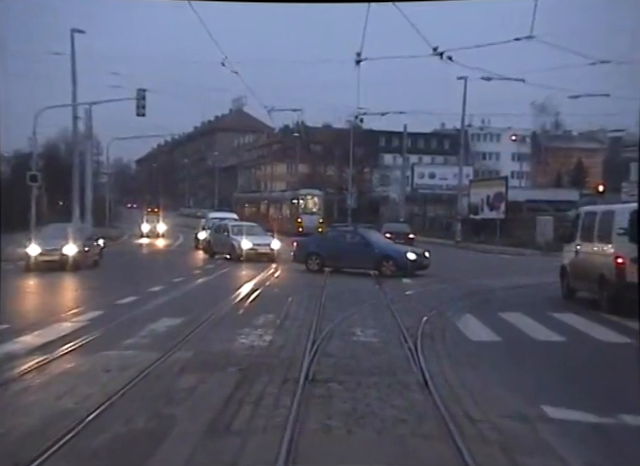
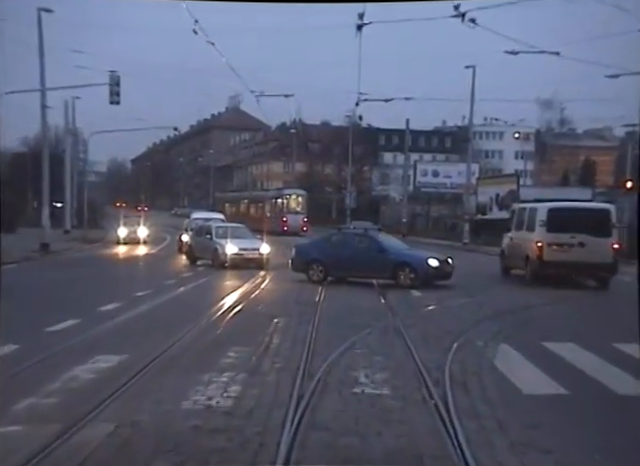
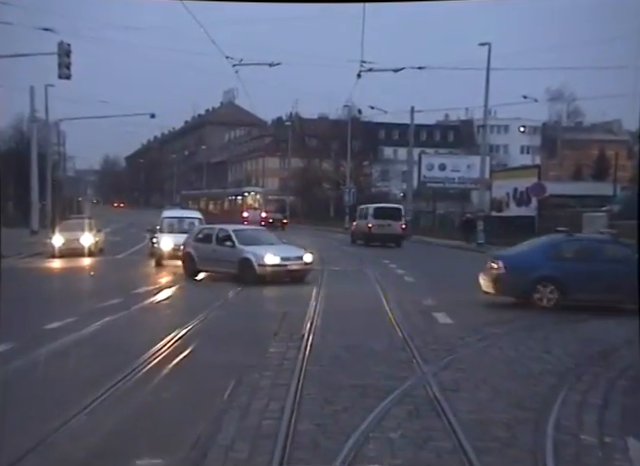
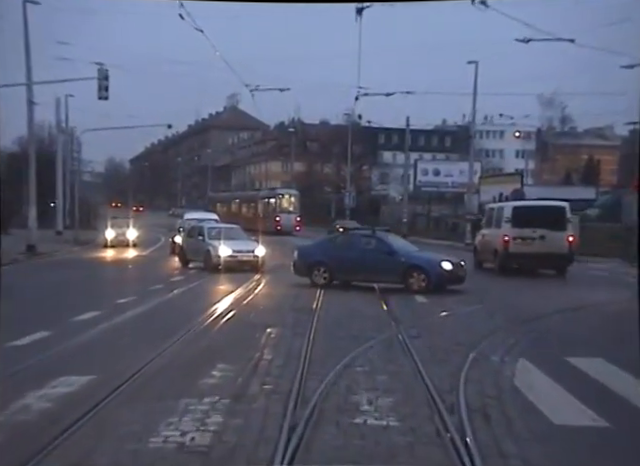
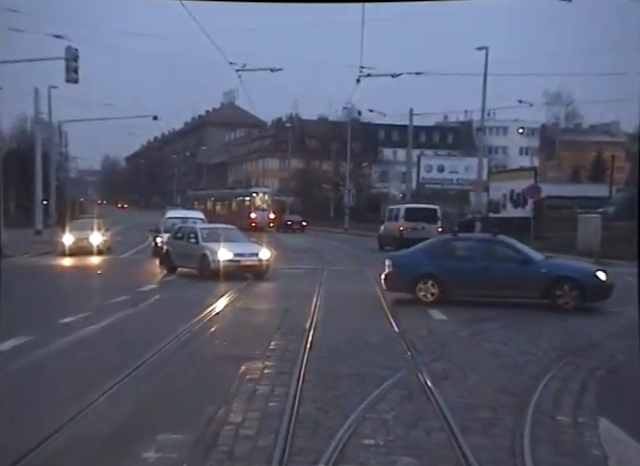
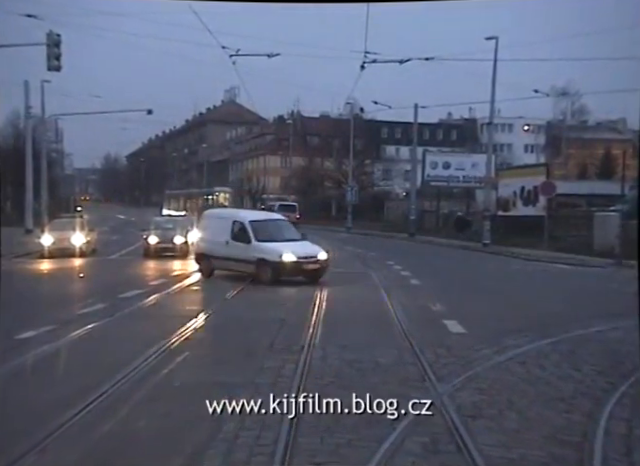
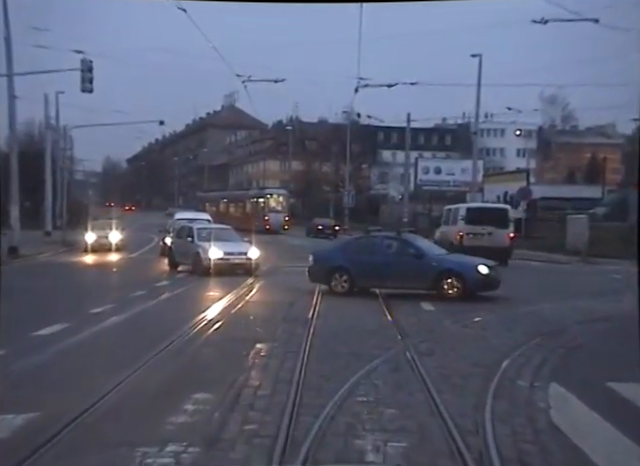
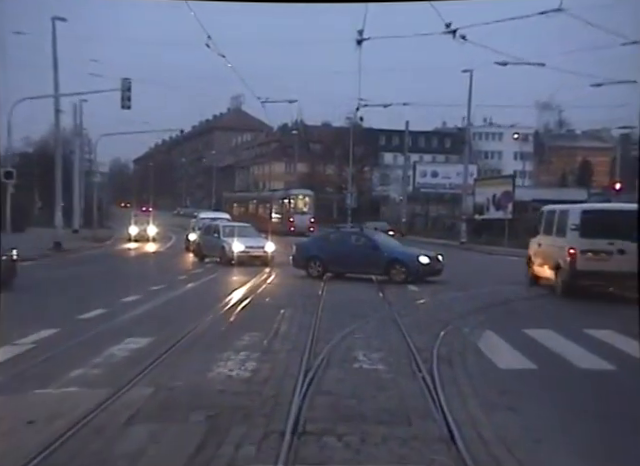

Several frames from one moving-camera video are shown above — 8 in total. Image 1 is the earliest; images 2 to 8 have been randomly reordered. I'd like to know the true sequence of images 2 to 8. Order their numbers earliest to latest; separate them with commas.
8, 2, 4, 7, 5, 3, 6
